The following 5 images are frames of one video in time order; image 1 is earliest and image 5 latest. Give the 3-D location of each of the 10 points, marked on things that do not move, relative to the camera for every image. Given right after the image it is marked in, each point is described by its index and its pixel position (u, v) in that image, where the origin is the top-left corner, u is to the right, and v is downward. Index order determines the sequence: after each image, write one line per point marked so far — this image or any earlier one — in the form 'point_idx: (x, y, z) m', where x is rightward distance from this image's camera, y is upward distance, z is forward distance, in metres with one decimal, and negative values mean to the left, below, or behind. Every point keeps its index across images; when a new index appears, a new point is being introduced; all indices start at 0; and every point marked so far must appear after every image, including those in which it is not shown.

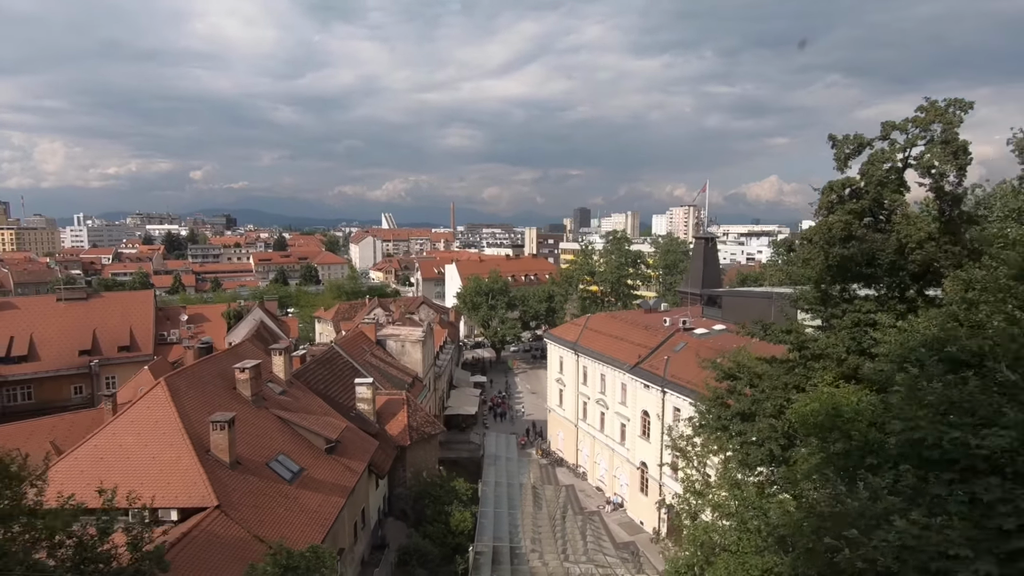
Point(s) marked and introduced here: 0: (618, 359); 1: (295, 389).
0: (+3.5, -2.3, +19.3) m
1: (-5.1, -2.4, +14.0) m
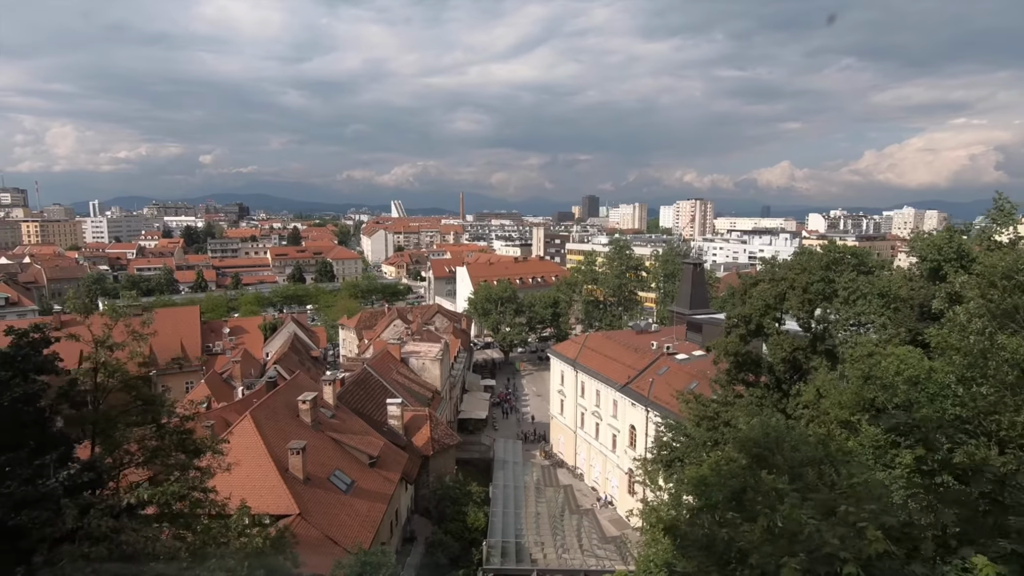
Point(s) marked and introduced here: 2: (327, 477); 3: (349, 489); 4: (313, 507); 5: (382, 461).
0: (+3.7, -3.4, +22.3) m
1: (-4.9, -3.6, +17.1) m
2: (-4.3, -4.3, +13.7) m
3: (-3.8, -4.7, +13.9) m
4: (-4.2, -4.6, +12.4) m
5: (-3.5, -4.7, +16.0) m
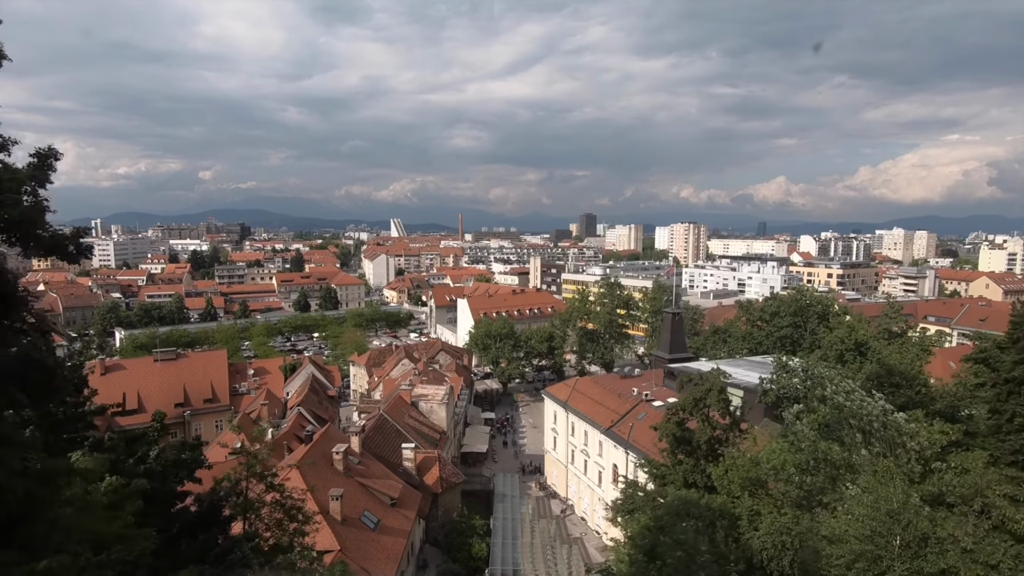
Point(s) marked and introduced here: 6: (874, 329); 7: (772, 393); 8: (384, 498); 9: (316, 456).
0: (+3.6, -5.7, +25.4) m
1: (-5.0, -5.8, +20.2) m
2: (-4.3, -6.4, +16.8) m
3: (-3.9, -6.8, +17.0) m
4: (-4.2, -6.6, +15.5) m
5: (-3.6, -6.8, +19.1) m
6: (+10.2, -1.3, +17.1) m
7: (+7.0, -2.8, +16.0) m
8: (-4.0, -6.5, +18.5) m
9: (-5.9, -5.1, +17.9) m
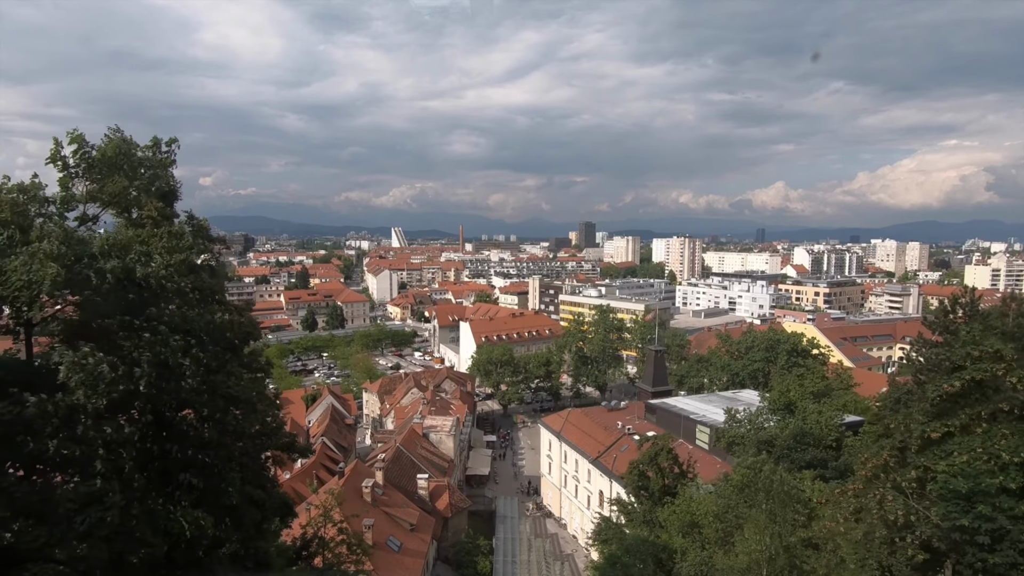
0: (+3.6, -8.0, +29.0) m
1: (-5.0, -8.1, +23.9) m
2: (-4.3, -8.7, +20.4) m
3: (-3.9, -9.1, +20.6) m
4: (-4.3, -8.9, +19.1) m
5: (-3.6, -9.1, +22.7) m
6: (+10.2, -3.5, +20.7) m
7: (+7.0, -5.0, +19.6) m
8: (-4.0, -8.8, +22.1) m
9: (-5.9, -7.3, +21.6) m
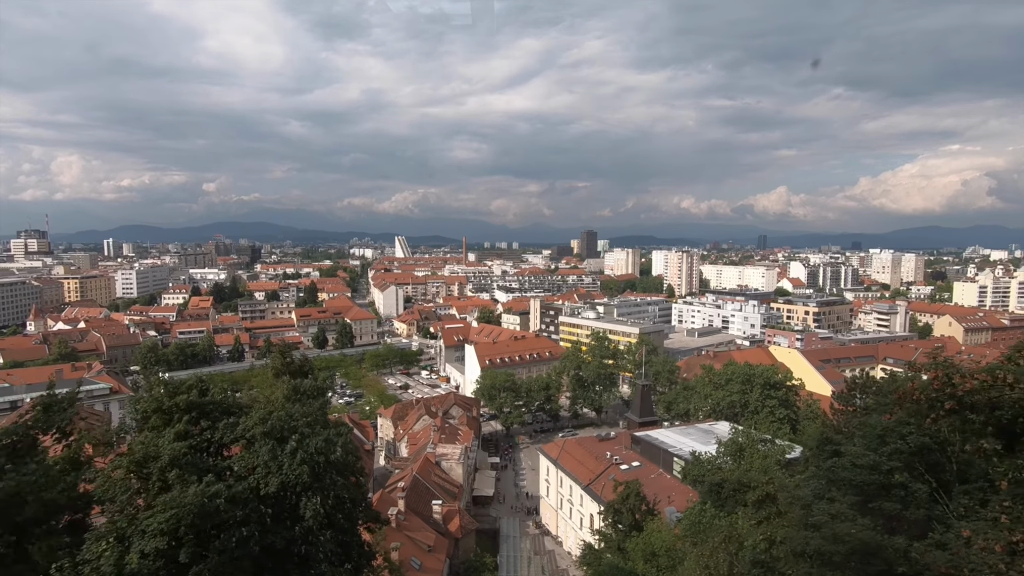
0: (+3.7, -10.7, +33.1) m
1: (-4.9, -10.7, +28.0) m
2: (-4.3, -11.3, +24.6) m
3: (-3.8, -11.7, +24.7) m
4: (-4.2, -11.5, +23.3) m
5: (-3.5, -11.7, +26.9) m
6: (+10.3, -6.1, +24.9) m
7: (+7.1, -7.6, +23.8) m
8: (-3.9, -11.4, +26.3) m
9: (-5.9, -9.9, +25.7) m
